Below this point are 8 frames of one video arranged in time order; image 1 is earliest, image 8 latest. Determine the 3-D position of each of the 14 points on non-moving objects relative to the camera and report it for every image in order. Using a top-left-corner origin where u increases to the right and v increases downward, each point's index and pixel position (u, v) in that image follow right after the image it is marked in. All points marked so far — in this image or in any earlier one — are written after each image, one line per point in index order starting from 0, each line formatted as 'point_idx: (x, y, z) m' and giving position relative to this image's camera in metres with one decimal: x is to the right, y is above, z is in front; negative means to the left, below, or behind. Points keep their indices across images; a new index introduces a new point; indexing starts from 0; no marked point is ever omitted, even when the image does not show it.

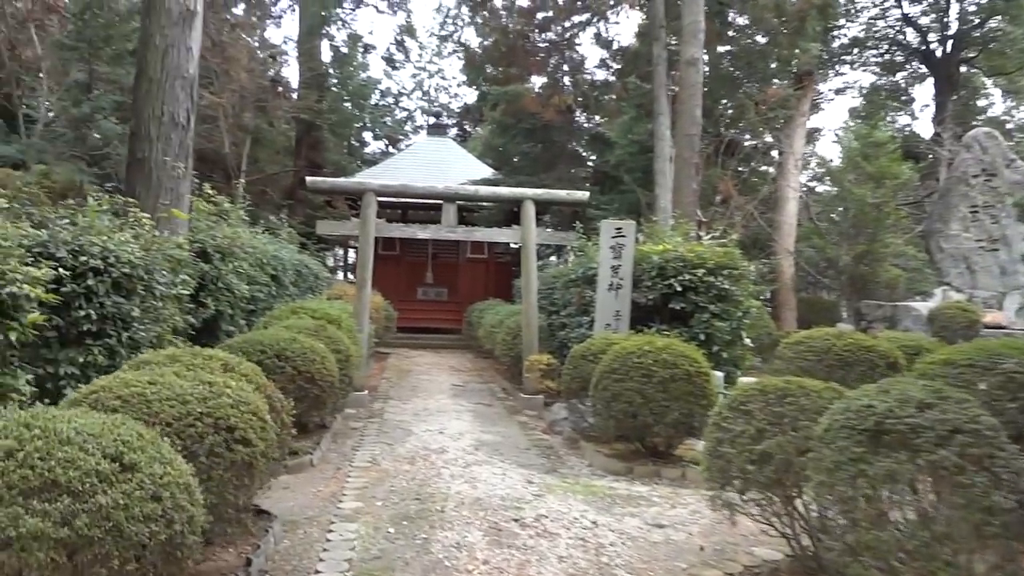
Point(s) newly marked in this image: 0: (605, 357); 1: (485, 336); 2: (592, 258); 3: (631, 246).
0: (+0.6, -0.4, +5.0) m
1: (-0.3, -0.6, +10.1) m
2: (+0.7, +0.3, +7.5) m
3: (+0.9, +0.3, +6.2) m
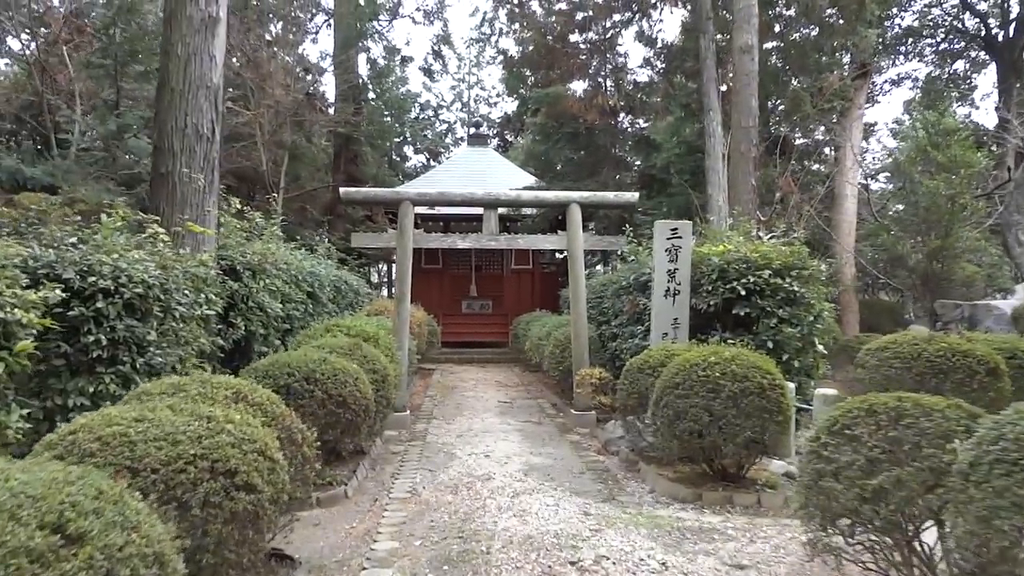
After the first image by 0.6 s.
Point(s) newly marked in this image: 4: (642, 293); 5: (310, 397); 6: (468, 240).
0: (+0.8, -0.4, +4.5) m
1: (+0.2, -0.7, +9.6) m
2: (+1.1, +0.2, +7.0) m
3: (+1.2, +0.3, +5.7) m
4: (+1.1, 0.0, +6.9) m
5: (-1.0, -0.6, +4.3) m
6: (-0.4, +0.4, +7.2) m
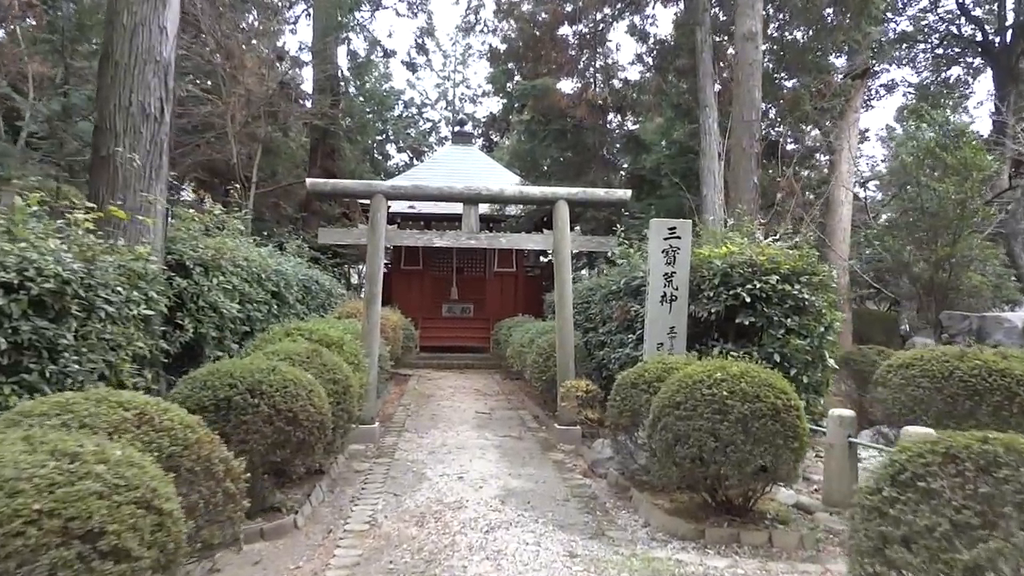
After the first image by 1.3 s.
0: (+0.7, -0.5, +4.0) m
1: (0.0, -0.7, +9.1) m
2: (+1.0, +0.2, +6.5) m
3: (+1.1, +0.2, +5.2) m
4: (+0.9, -0.1, +6.4) m
5: (-1.1, -0.5, +3.7) m
6: (-0.5, +0.4, +6.6) m
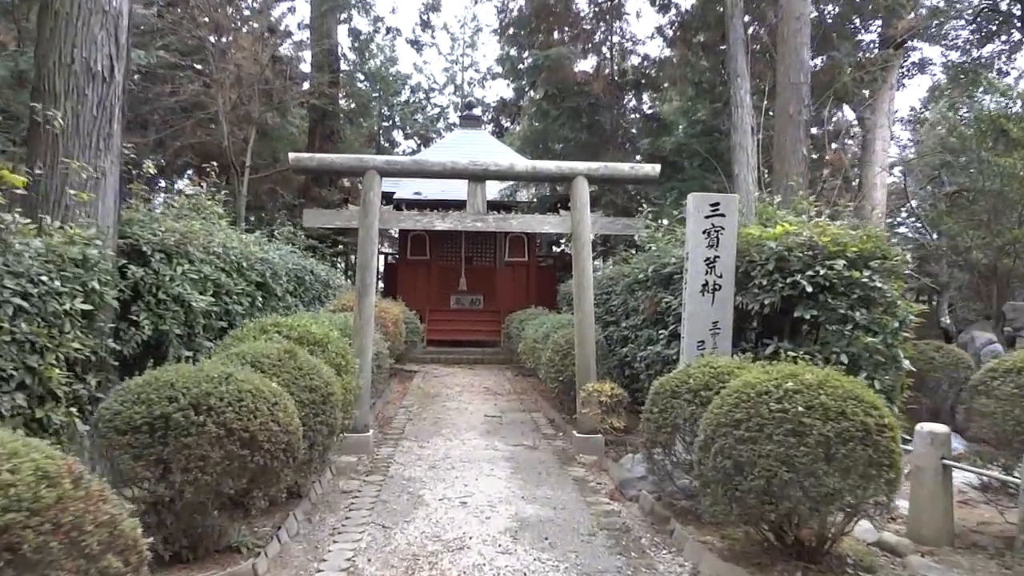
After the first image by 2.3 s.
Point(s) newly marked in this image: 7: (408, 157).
0: (+0.8, -0.4, +3.2) m
1: (+0.1, -0.6, +8.3) m
2: (+1.0, +0.2, +5.6) m
3: (+1.1, +0.3, +4.3) m
4: (+1.0, 0.0, +5.5) m
5: (-1.1, -0.5, +2.9) m
6: (-0.5, +0.5, +5.8) m
7: (-0.7, +0.9, +5.7) m
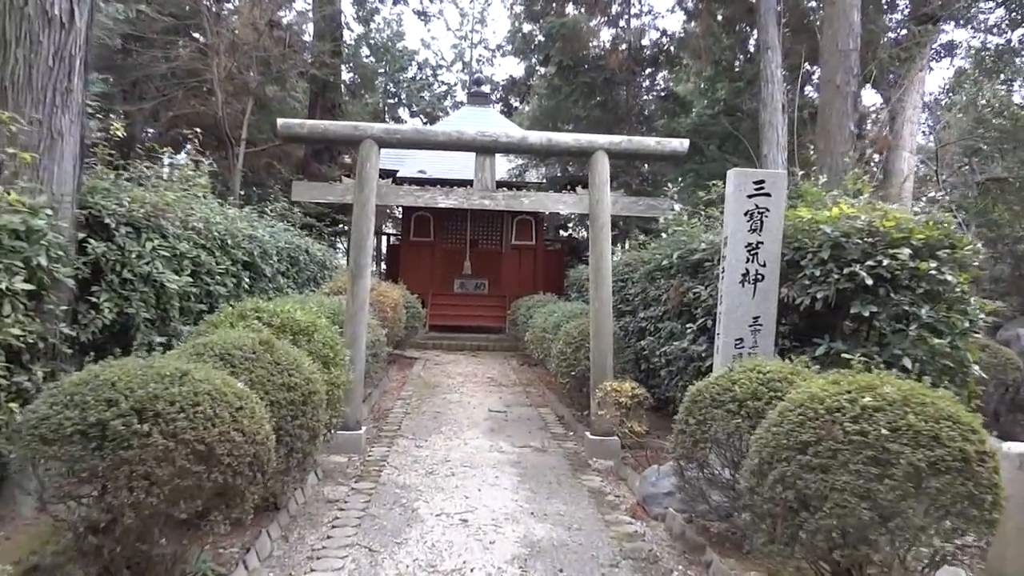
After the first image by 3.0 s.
0: (+0.8, -0.4, +2.6) m
1: (+0.2, -0.5, +7.7) m
2: (+1.1, +0.3, +5.1) m
3: (+1.2, +0.3, +3.8) m
4: (+1.1, +0.1, +5.0) m
5: (-1.1, -0.4, +2.4) m
6: (-0.4, +0.6, +5.3) m
7: (-0.6, +1.0, +5.1) m
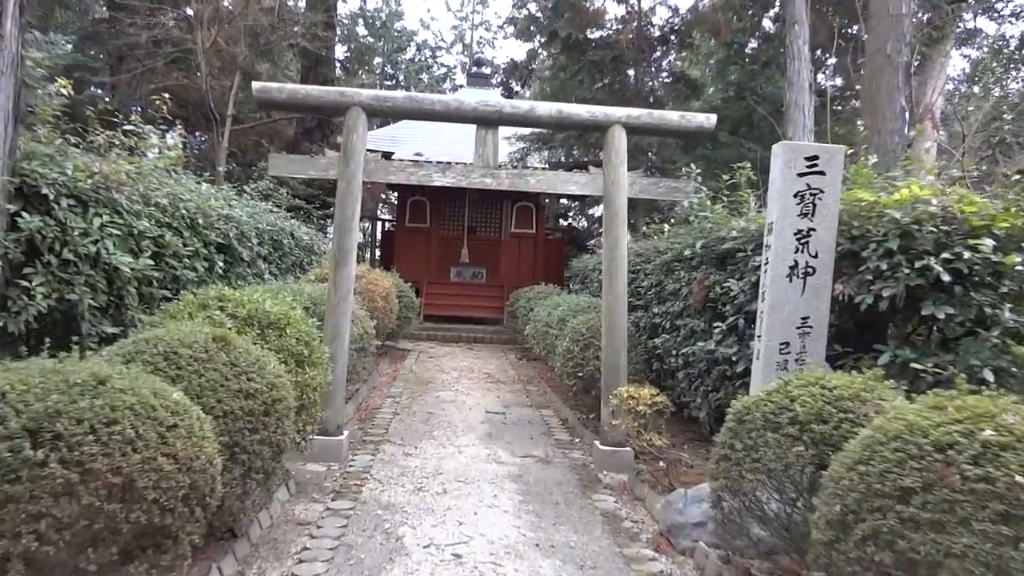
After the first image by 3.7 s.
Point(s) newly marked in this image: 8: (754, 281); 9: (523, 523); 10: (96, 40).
0: (+0.8, -0.4, +2.1) m
1: (+0.2, -0.4, +7.1) m
2: (+1.1, +0.3, +4.5) m
3: (+1.2, +0.4, +3.2) m
4: (+1.1, +0.1, +4.4) m
5: (-1.0, -0.4, +1.8) m
6: (-0.4, +0.6, +4.7) m
7: (-0.6, +1.0, +4.5) m
8: (+1.1, 0.0, +3.9) m
9: (0.0, -0.9, +3.4) m
10: (-5.3, +3.2, +10.7) m
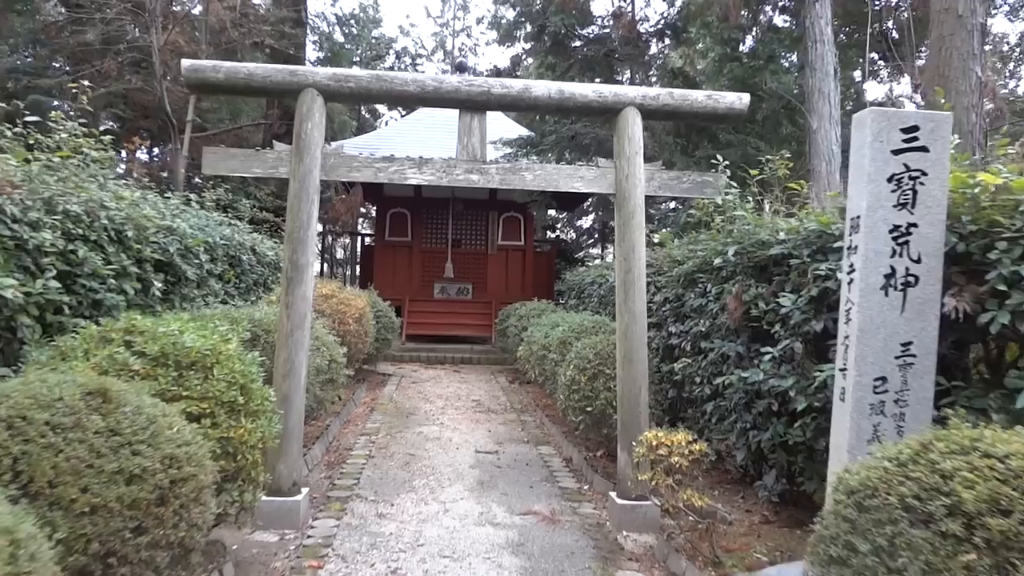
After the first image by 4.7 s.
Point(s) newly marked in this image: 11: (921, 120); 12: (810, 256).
0: (+0.9, -0.4, +1.2) m
1: (+0.1, -0.5, +6.3) m
2: (+1.1, +0.3, +3.7) m
3: (+1.2, +0.3, +2.4) m
4: (+1.1, 0.0, +3.6) m
5: (-1.0, -0.5, +0.9) m
6: (-0.4, +0.5, +3.9) m
7: (-0.6, +0.9, +3.7) m
8: (+1.1, 0.0, +3.0) m
9: (+0.1, -1.0, +2.5) m
10: (-5.5, +2.9, +9.8) m
11: (+1.2, +0.5, +2.4) m
12: (+1.1, +0.1, +3.2) m
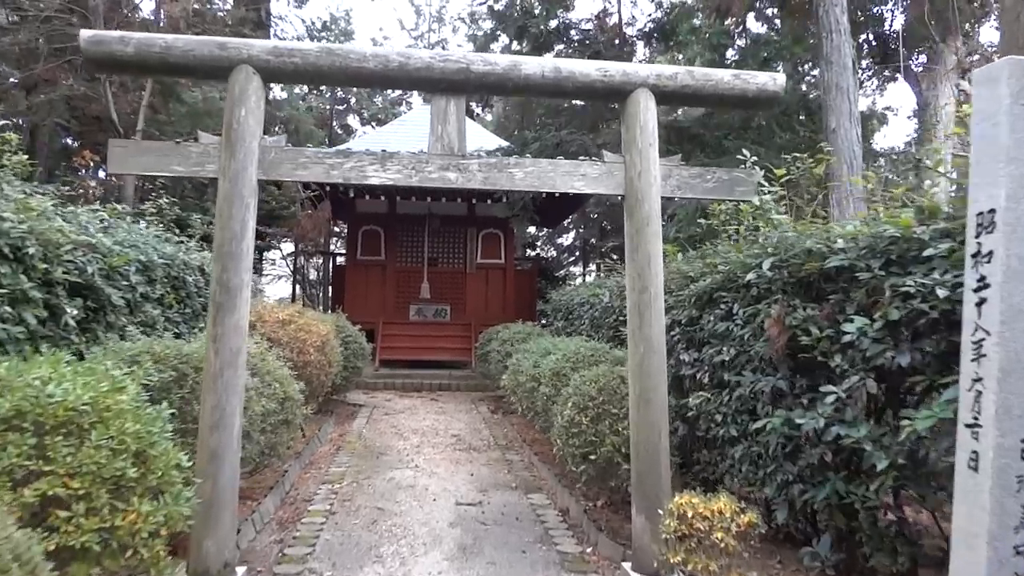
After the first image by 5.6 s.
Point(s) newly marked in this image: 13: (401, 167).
0: (+0.9, -0.4, +0.5) m
1: (0.0, -0.7, +5.6) m
2: (+1.1, +0.2, +3.0) m
3: (+1.2, +0.3, +1.7) m
4: (+1.0, 0.0, +2.9) m
5: (-1.0, -0.5, +0.2) m
6: (-0.4, +0.4, +3.1) m
7: (-0.7, +0.9, +3.0) m
8: (+1.1, -0.1, +2.3) m
9: (+0.1, -1.1, +1.8) m
10: (-5.7, +2.6, +9.0) m
11: (+1.2, +0.4, +1.7) m
12: (+1.1, +0.1, +2.5) m
13: (-0.4, +0.5, +3.1) m
